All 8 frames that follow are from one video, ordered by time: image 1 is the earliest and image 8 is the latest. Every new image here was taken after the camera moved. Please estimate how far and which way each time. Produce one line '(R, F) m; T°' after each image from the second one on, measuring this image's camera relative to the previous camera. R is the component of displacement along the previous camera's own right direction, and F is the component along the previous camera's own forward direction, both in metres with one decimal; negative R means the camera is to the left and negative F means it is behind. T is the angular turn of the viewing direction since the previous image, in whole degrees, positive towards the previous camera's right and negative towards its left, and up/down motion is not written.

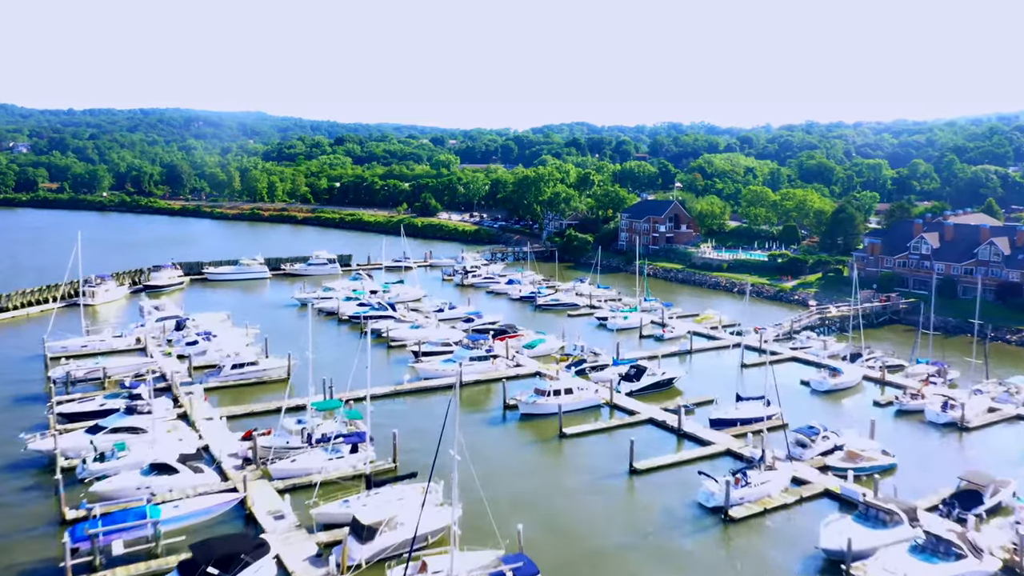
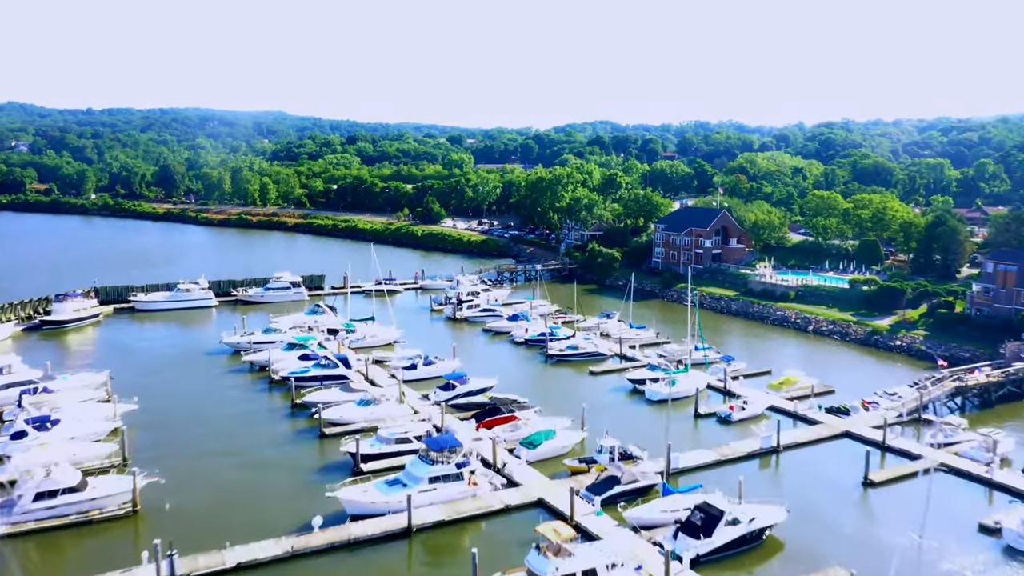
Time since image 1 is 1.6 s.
(+1.0, +14.9) m; -2°
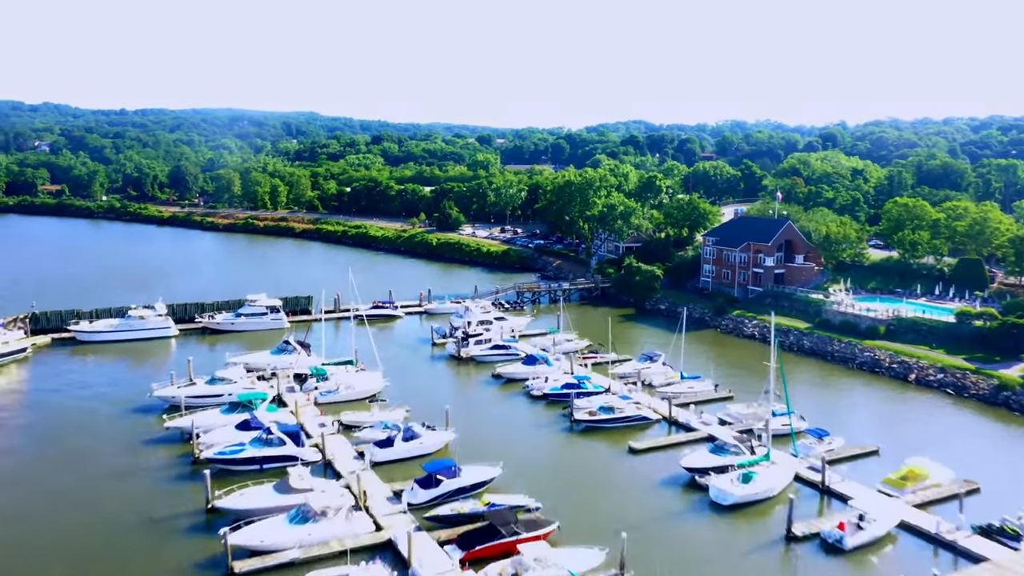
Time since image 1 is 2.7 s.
(+0.7, +10.2) m; -2°
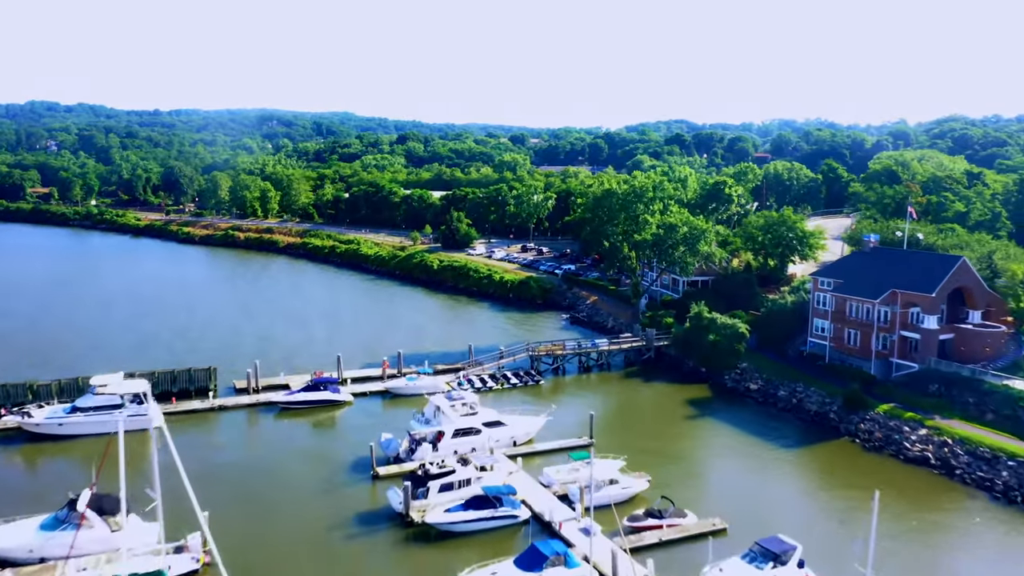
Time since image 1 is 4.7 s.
(+1.2, +19.3) m; -3°
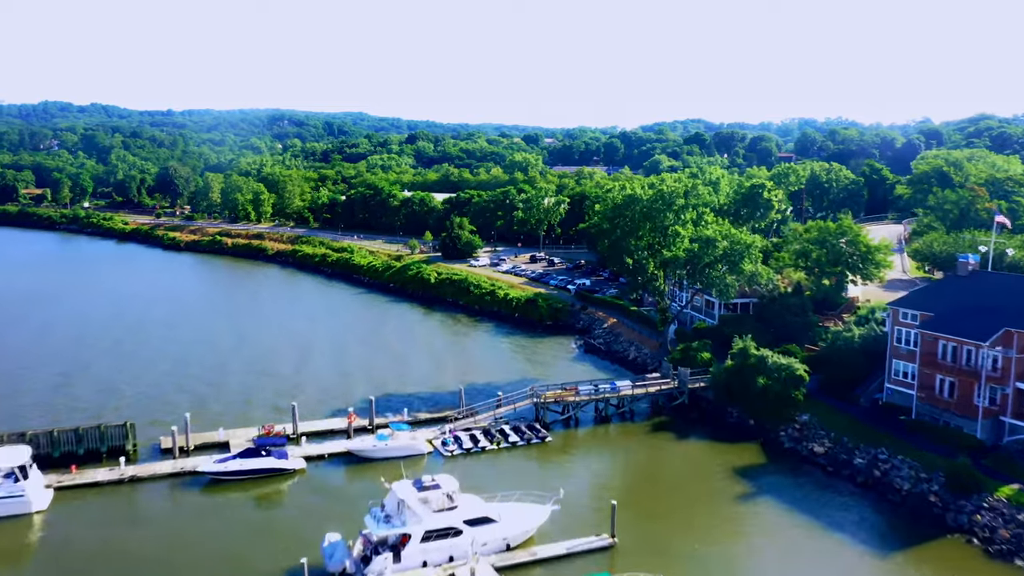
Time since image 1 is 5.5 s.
(+0.5, +7.8) m; -1°
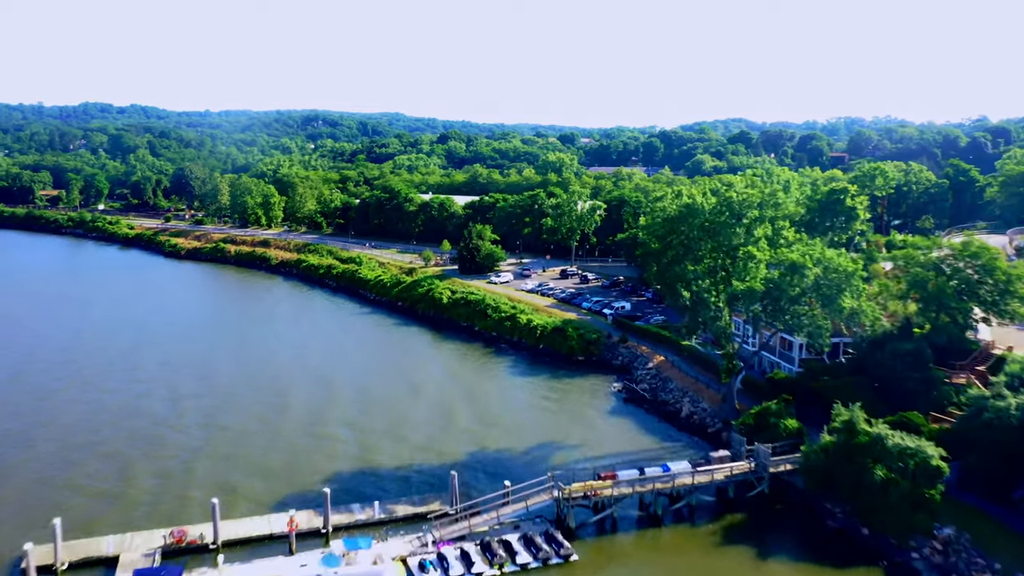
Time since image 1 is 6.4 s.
(+0.6, +9.1) m; -2°
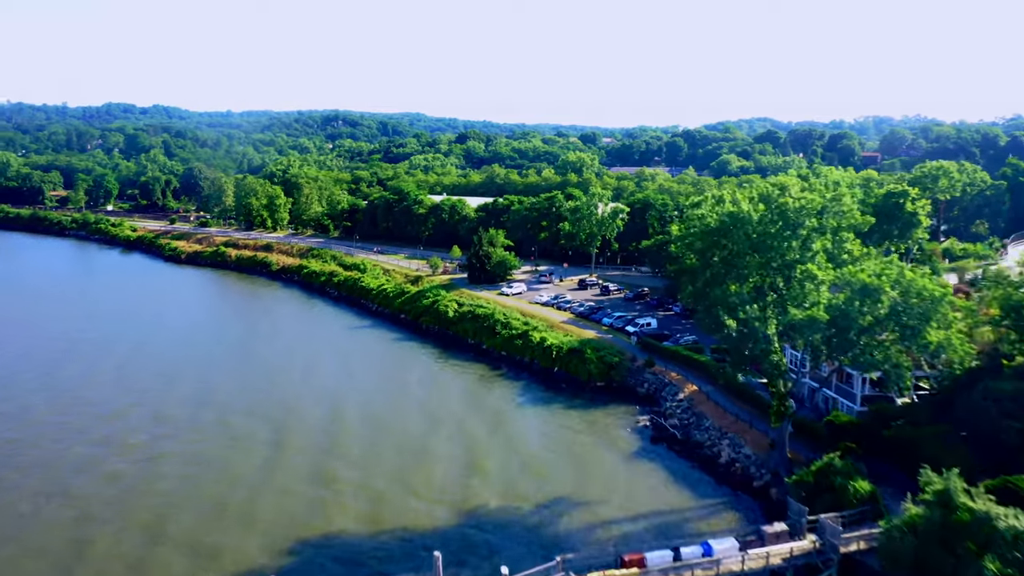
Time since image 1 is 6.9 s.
(+0.5, +5.0) m; -1°
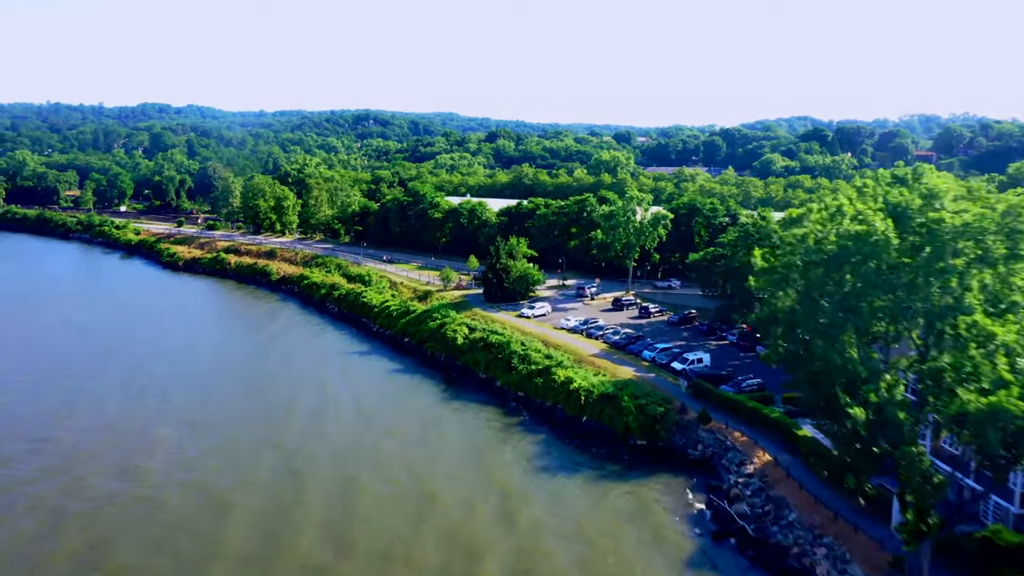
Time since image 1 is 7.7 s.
(+0.5, +7.8) m; -2°
